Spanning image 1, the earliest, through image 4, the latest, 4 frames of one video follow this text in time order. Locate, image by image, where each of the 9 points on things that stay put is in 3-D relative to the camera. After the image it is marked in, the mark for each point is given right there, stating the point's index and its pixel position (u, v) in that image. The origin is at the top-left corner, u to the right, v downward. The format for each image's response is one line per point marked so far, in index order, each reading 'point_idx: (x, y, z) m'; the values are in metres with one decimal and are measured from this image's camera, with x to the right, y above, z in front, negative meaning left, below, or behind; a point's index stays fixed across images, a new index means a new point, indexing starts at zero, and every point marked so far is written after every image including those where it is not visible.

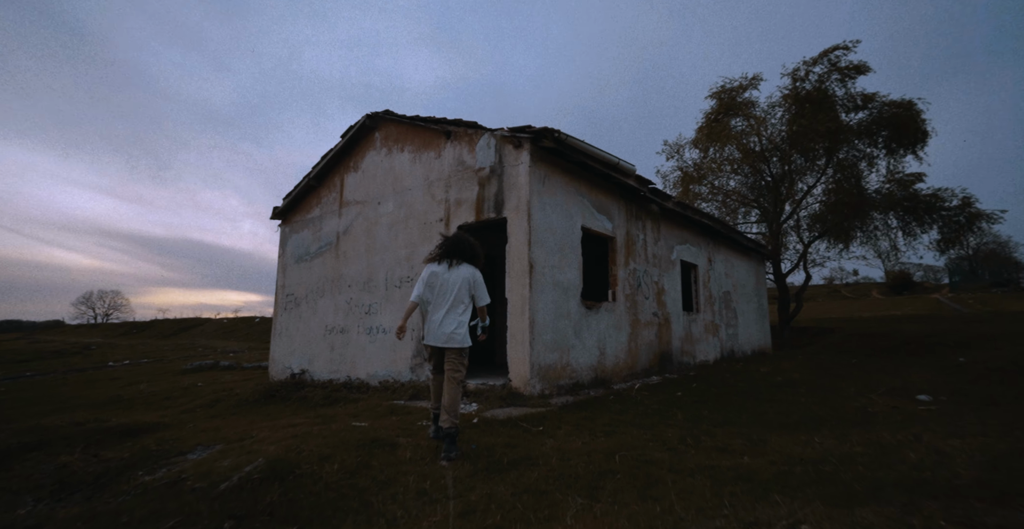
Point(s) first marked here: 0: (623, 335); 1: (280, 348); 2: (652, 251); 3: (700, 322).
0: (+1.9, -1.2, +7.8) m
1: (-4.9, -1.8, +9.5) m
2: (+2.8, +0.3, +9.0) m
3: (+4.3, -1.3, +10.3) m
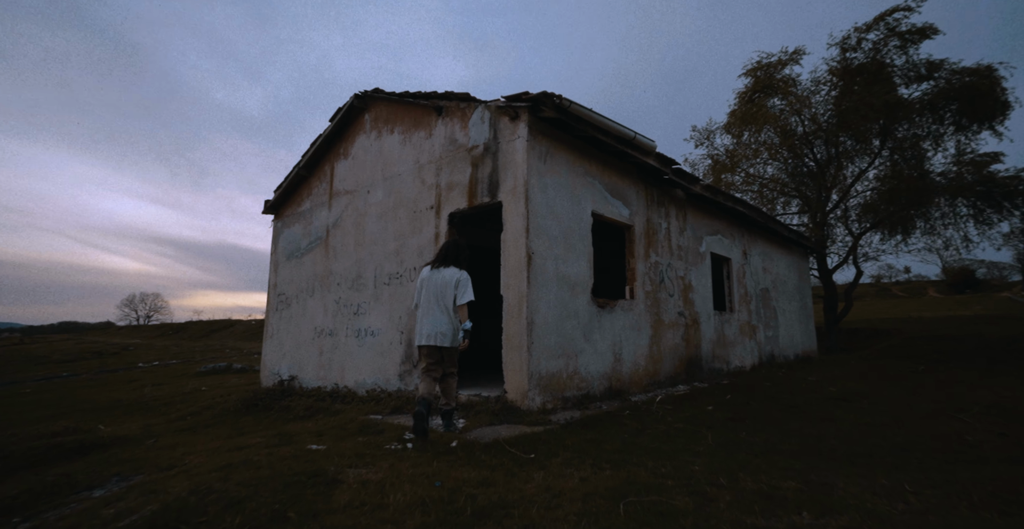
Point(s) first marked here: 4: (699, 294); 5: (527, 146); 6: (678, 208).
0: (+2.0, -1.1, +6.7) m
1: (-4.7, -1.7, +8.8) m
2: (+2.9, +0.4, +7.9) m
3: (+4.5, -1.2, +9.1) m
4: (+3.4, -0.5, +8.2) m
5: (+0.2, +1.4, +5.5) m
6: (+3.0, +1.0, +8.1) m
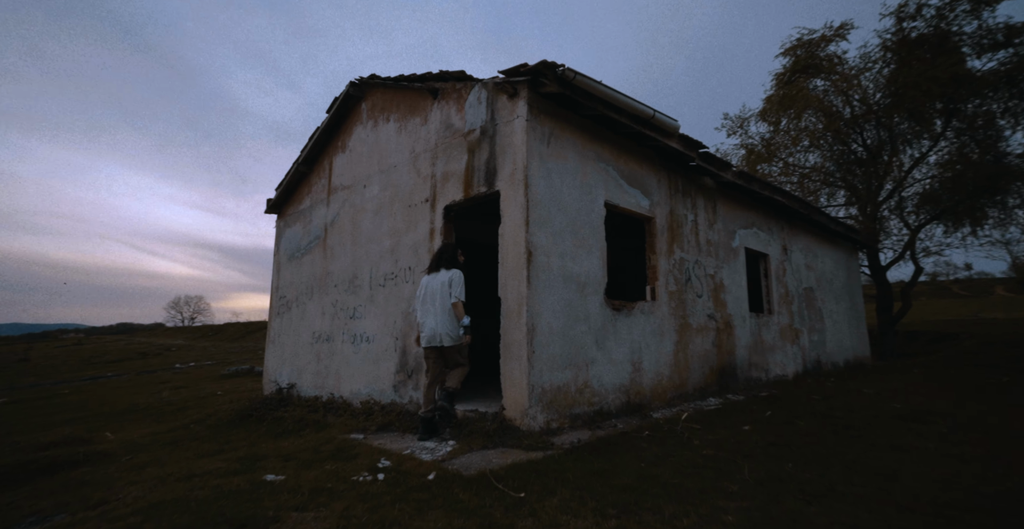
0: (+2.0, -1.1, +5.9) m
1: (-4.5, -1.8, +8.4) m
2: (+3.0, +0.4, +7.0) m
3: (+4.7, -1.1, +8.1) m
4: (+3.6, -0.5, +7.3) m
5: (+0.2, +1.5, +4.8) m
6: (+3.1, +1.1, +7.2) m
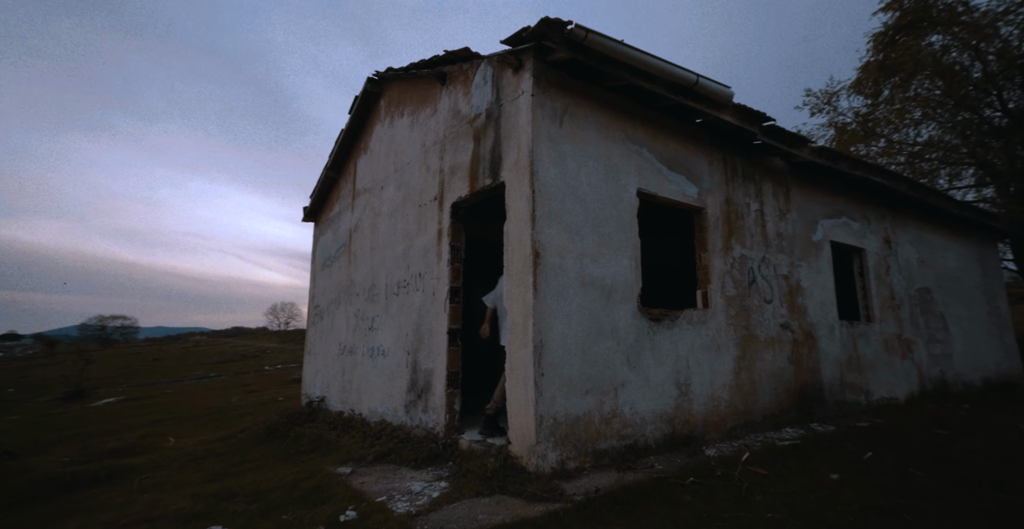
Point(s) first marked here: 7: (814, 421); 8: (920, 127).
0: (+2.3, -1.0, +4.8) m
1: (-3.8, -1.9, +8.3) m
2: (+3.4, +0.5, +5.7) m
3: (+5.3, -1.1, +6.5) m
4: (+4.0, -0.4, +5.9) m
5: (+0.2, +1.4, +4.0) m
6: (+3.5, +1.1, +5.9) m
7: (+3.7, -1.9, +5.4) m
8: (+9.3, +3.2, +10.2) m
